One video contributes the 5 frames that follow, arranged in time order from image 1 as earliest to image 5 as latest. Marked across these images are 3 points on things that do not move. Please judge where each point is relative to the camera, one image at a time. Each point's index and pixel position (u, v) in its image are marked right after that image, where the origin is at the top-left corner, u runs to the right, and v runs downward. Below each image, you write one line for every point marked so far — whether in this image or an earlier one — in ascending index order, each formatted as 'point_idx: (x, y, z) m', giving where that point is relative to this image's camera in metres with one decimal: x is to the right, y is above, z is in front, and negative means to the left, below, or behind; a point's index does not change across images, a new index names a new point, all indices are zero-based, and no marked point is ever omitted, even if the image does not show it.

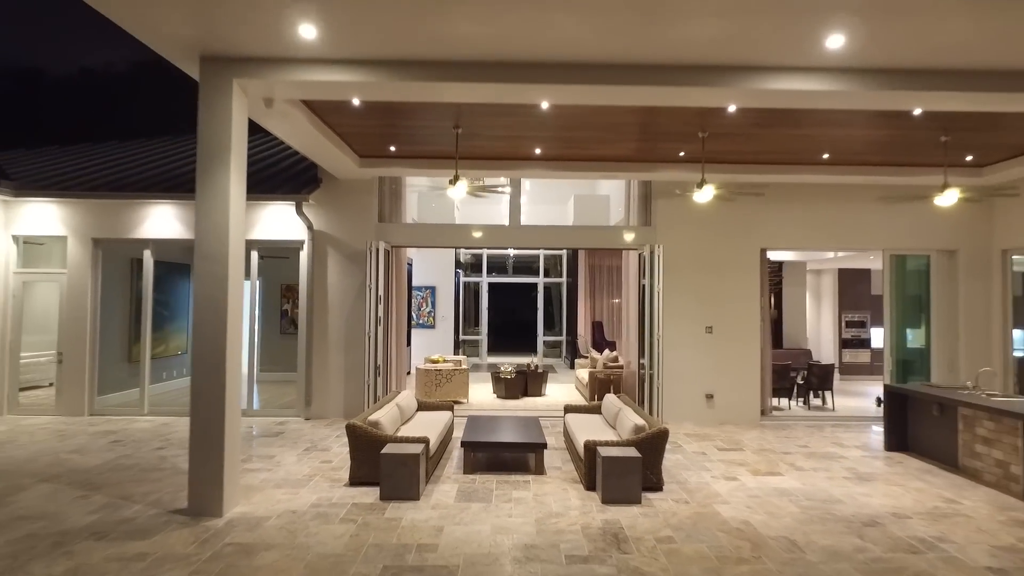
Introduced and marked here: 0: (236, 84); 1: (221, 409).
0: (-2.3, +1.7, +4.6) m
1: (-2.3, -1.0, +4.5) m
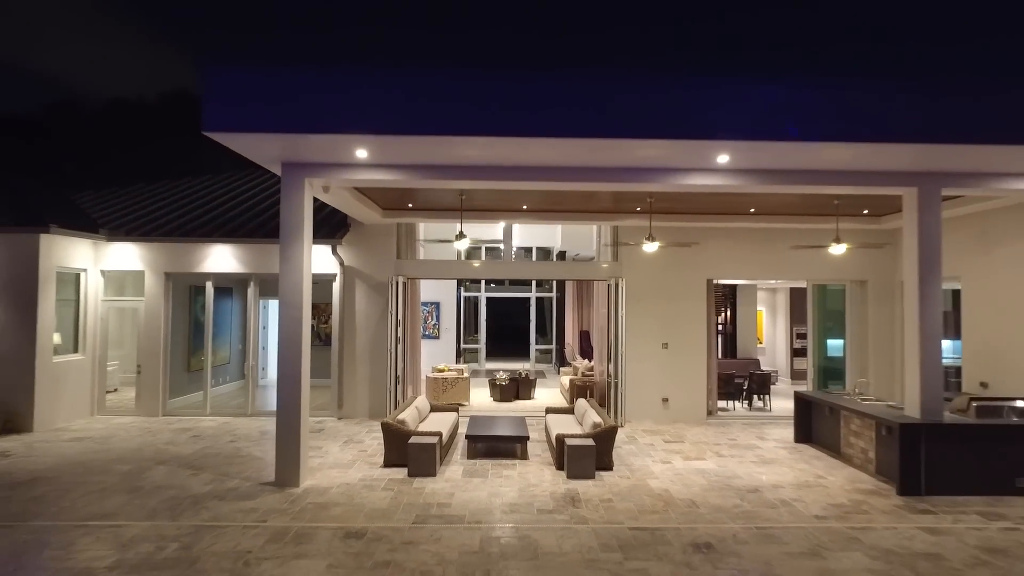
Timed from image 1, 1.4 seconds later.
0: (-2.4, +1.2, +6.5) m
1: (-2.4, -1.4, +6.4) m
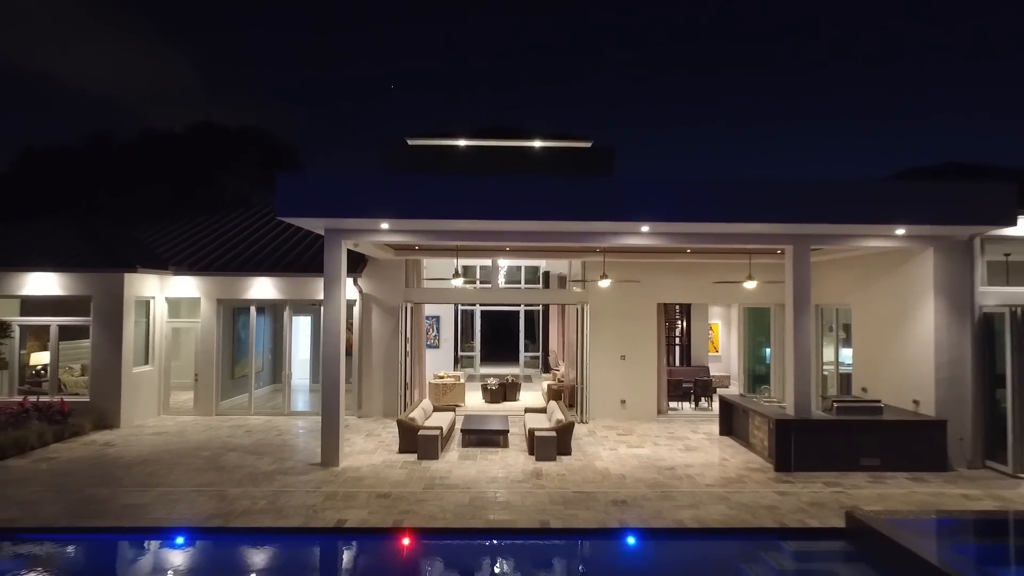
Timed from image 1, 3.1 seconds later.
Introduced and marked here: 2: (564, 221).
0: (-2.7, +0.7, +8.8) m
1: (-2.7, -1.9, +8.7) m
2: (+0.8, +0.9, +8.0) m
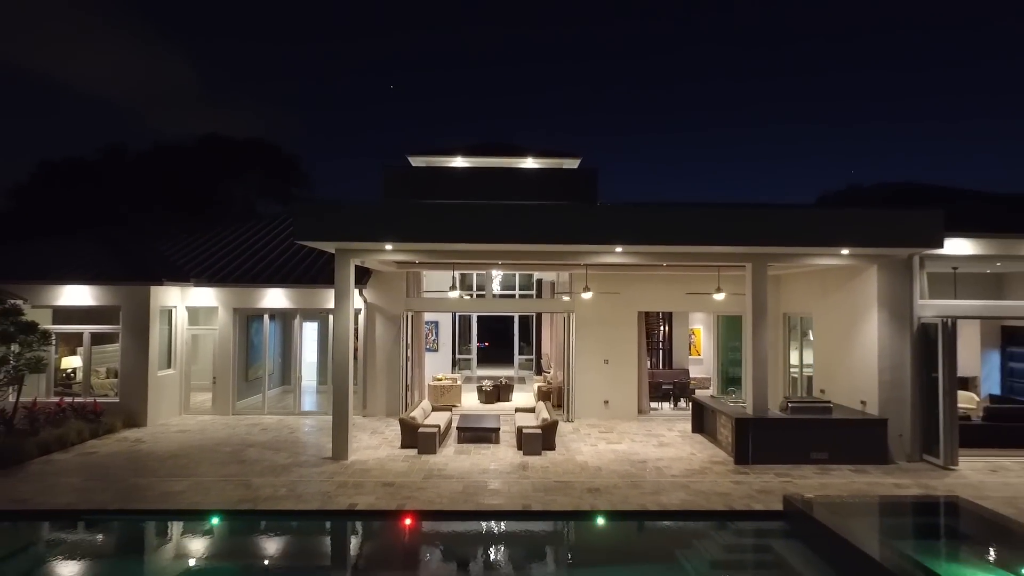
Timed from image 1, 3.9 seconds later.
0: (-2.8, +0.5, +9.8) m
1: (-2.9, -2.1, +9.7) m
2: (+0.6, +0.7, +9.0) m
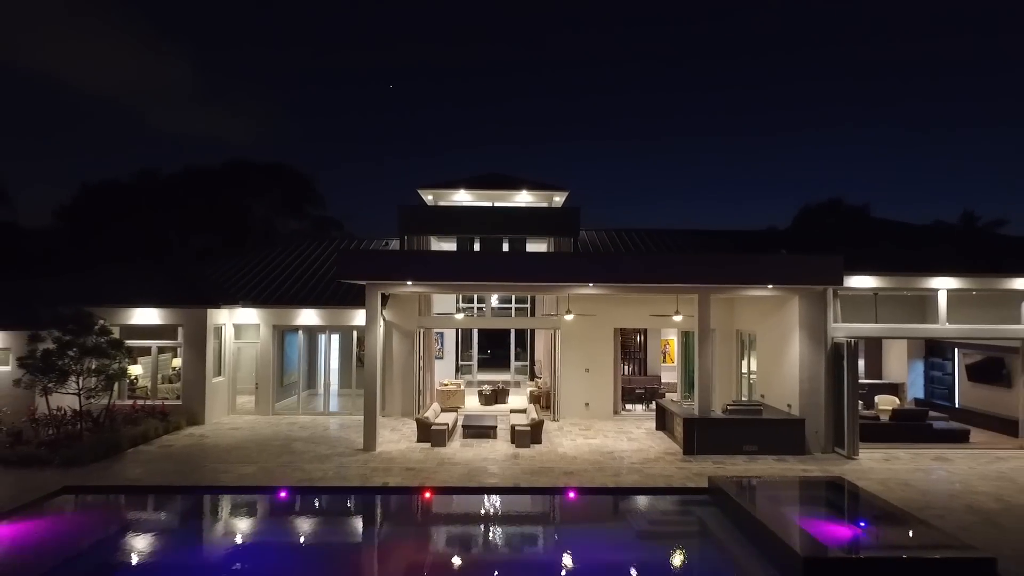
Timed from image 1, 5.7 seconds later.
0: (-2.9, -0.1, +12.3) m
1: (-3.0, -2.7, +12.2) m
2: (+0.5, +0.1, +11.5) m
